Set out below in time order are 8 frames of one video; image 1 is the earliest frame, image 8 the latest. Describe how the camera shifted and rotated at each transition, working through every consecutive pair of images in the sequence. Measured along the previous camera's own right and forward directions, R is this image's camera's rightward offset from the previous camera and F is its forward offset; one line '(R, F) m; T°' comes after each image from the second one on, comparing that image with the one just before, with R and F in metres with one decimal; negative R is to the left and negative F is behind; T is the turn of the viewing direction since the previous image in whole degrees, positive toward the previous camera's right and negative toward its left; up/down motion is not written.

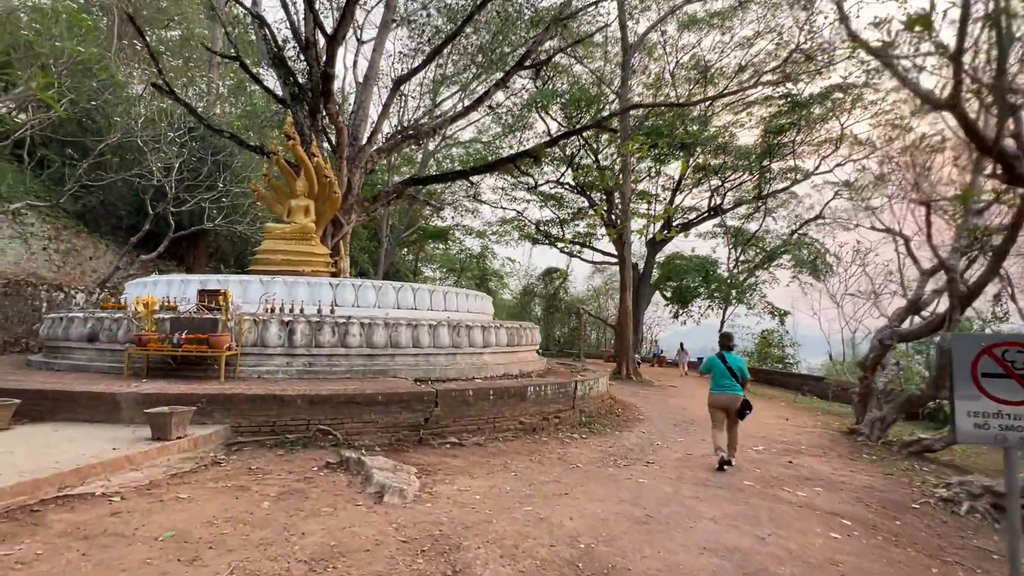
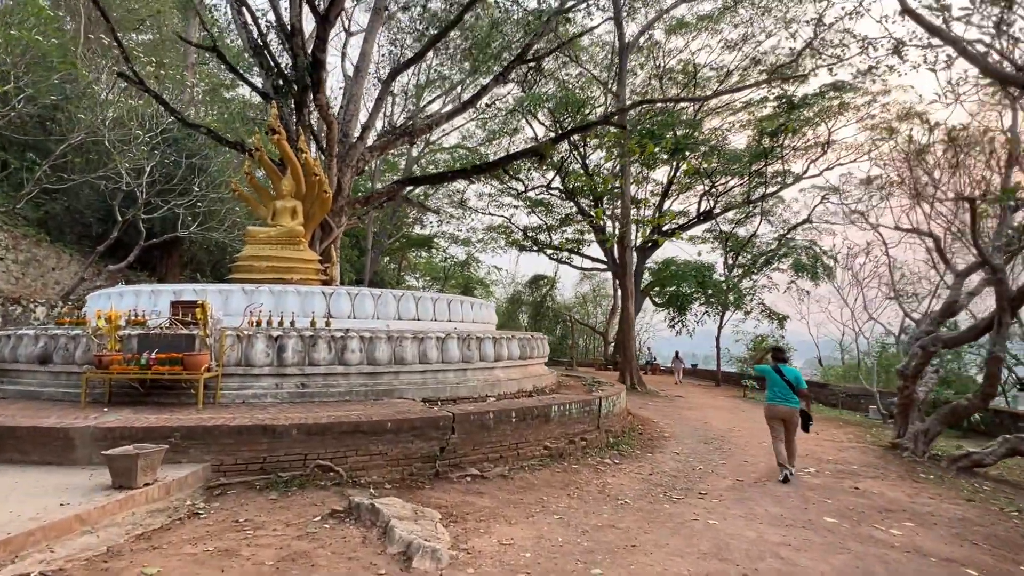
(-0.5, +0.8) m; +2°
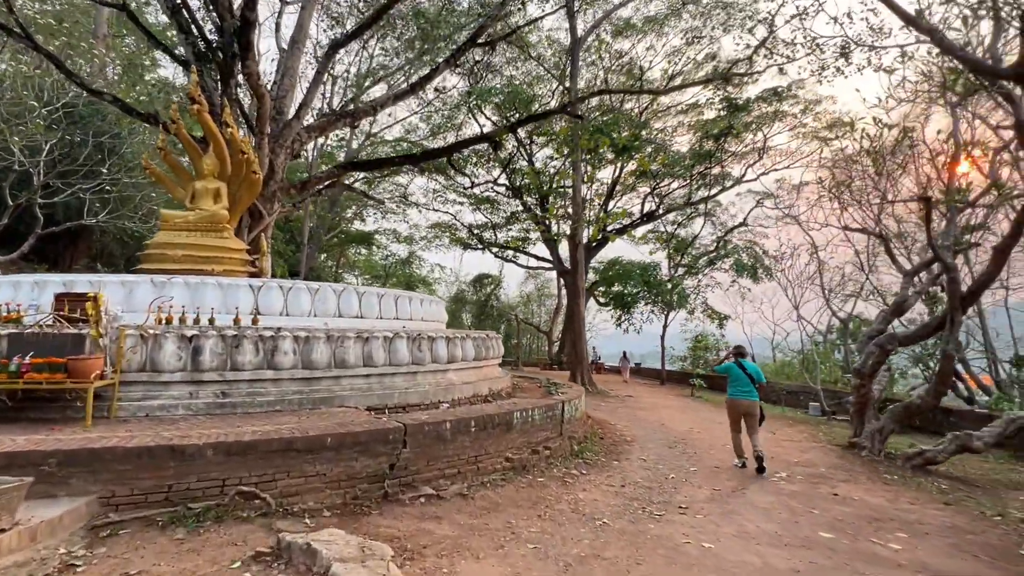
(-0.2, +0.6) m; +6°
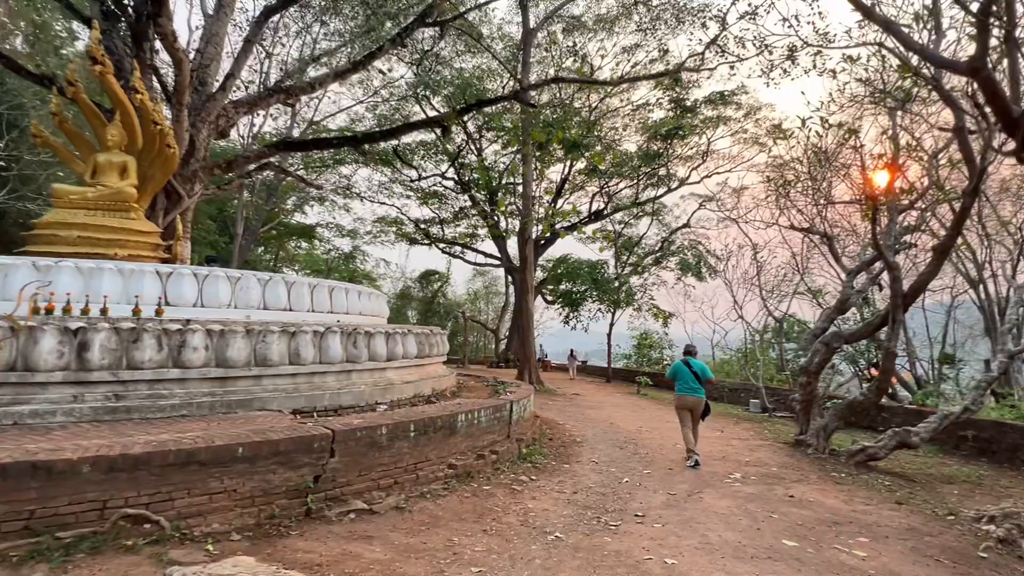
(0.0, +0.4) m; +6°
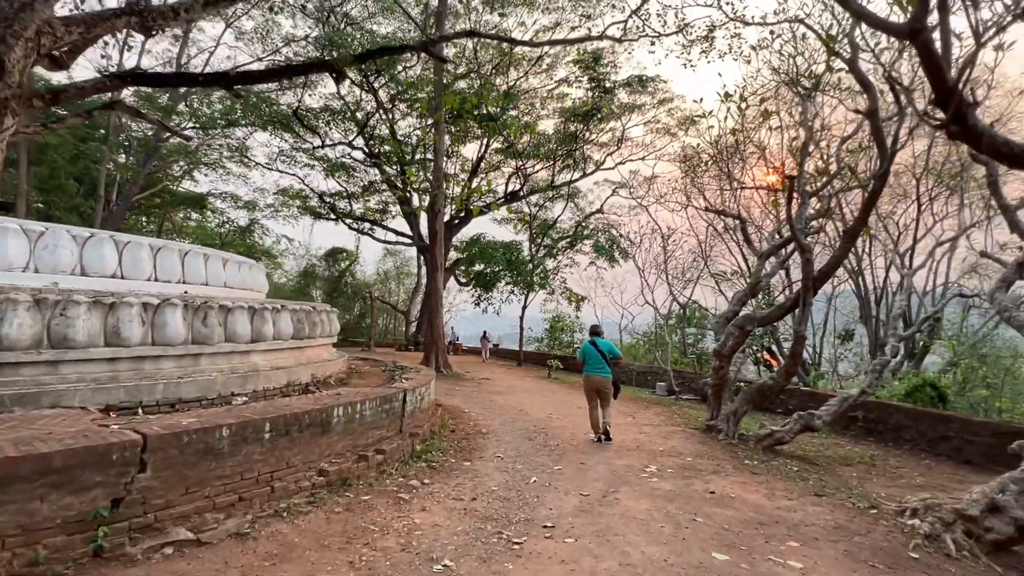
(+0.2, +0.8) m; +9°
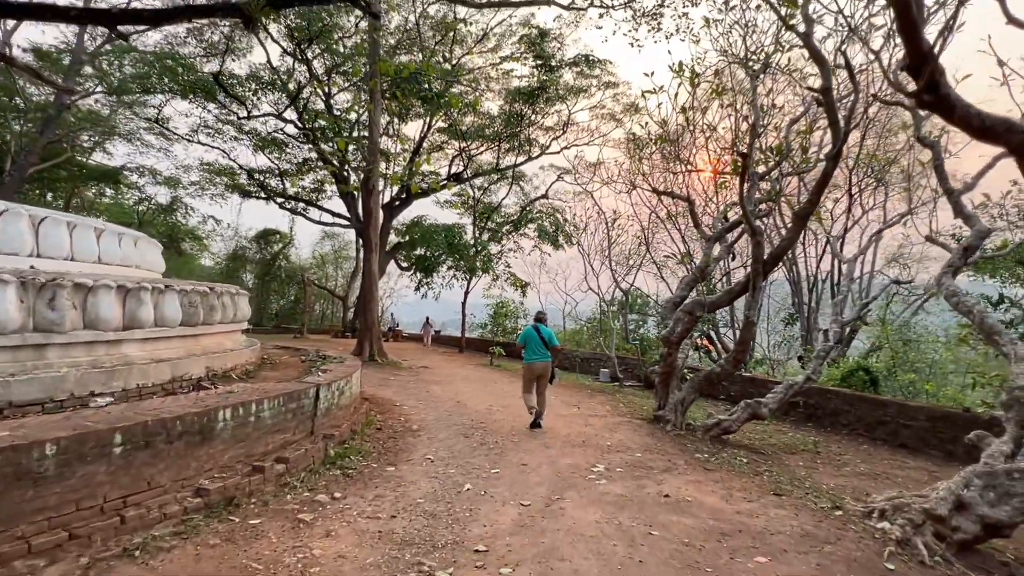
(+0.1, +0.6) m; +6°
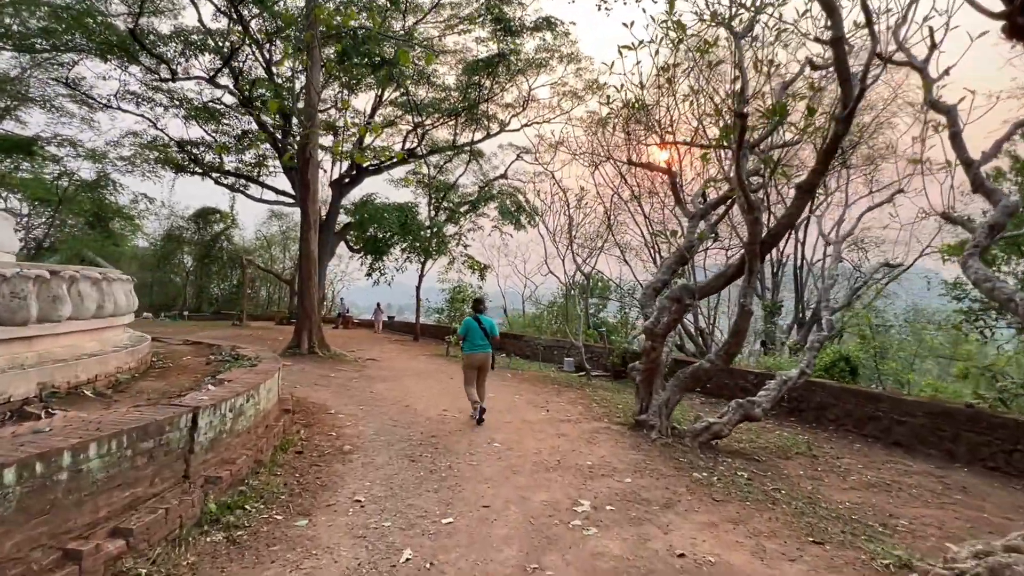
(0.0, +1.2) m; +4°
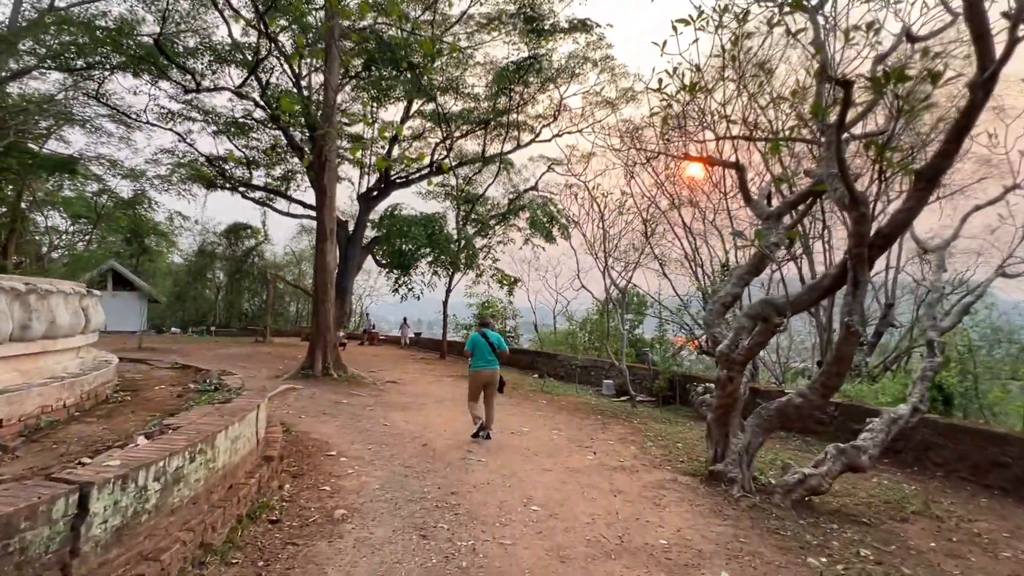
(-0.1, +1.2) m; -3°
